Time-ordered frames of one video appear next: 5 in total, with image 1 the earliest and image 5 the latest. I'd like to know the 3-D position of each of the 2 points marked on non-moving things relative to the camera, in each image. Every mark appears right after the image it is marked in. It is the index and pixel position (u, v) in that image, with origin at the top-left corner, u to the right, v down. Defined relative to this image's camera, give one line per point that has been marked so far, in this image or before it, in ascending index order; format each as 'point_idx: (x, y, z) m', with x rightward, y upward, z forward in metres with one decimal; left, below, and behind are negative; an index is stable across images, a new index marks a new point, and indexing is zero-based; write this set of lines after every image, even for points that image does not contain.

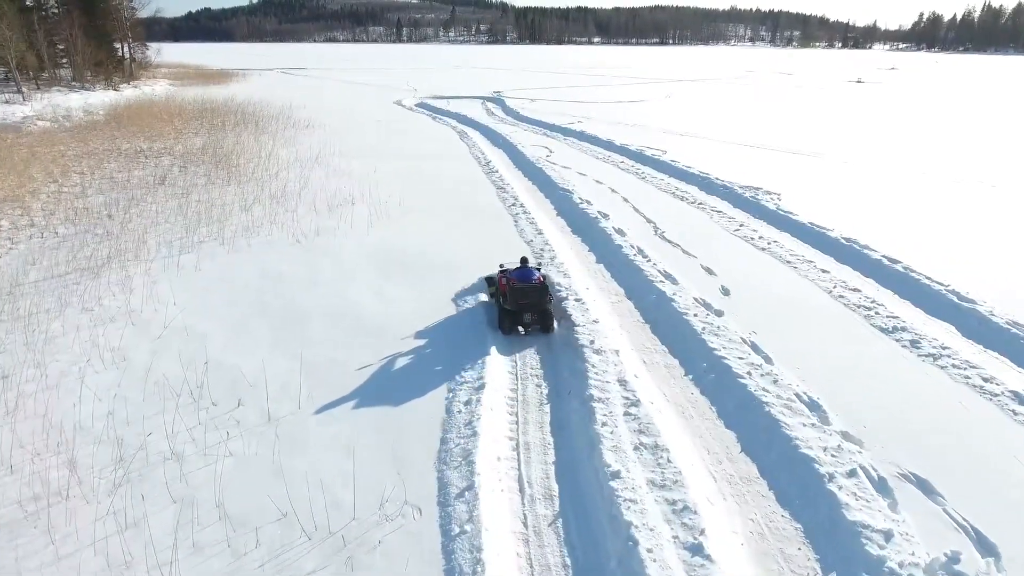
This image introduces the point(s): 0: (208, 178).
0: (-6.3, +2.3, +12.8) m
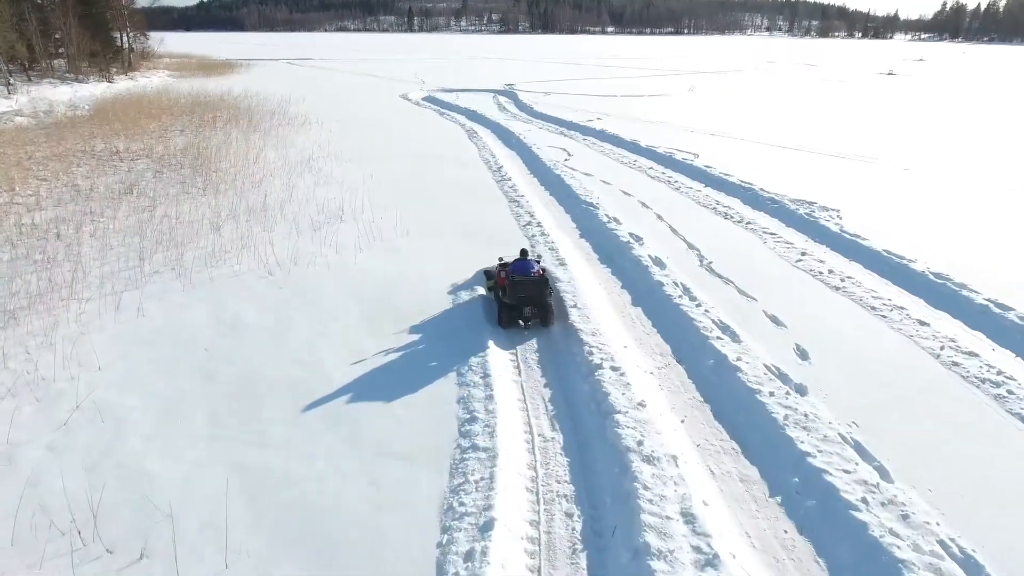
0: (-6.0, +1.8, +11.3) m
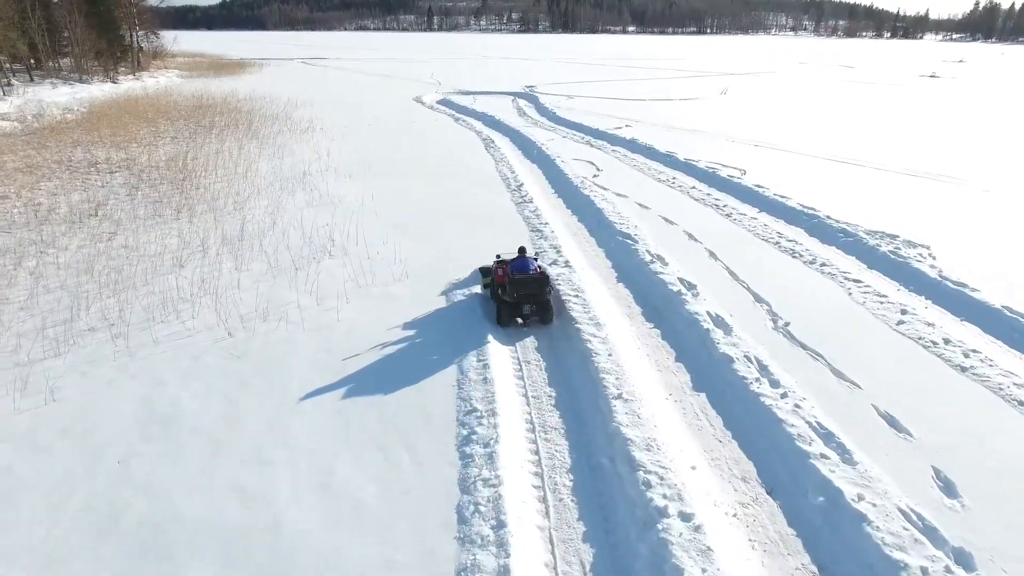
0: (-5.7, +1.3, +9.9) m
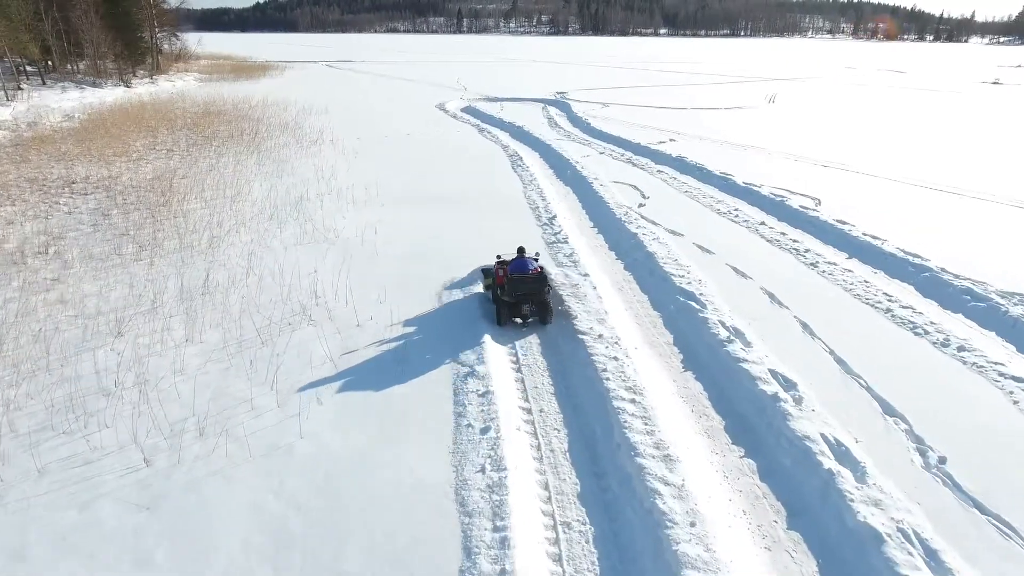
0: (-5.3, +0.6, +8.3) m
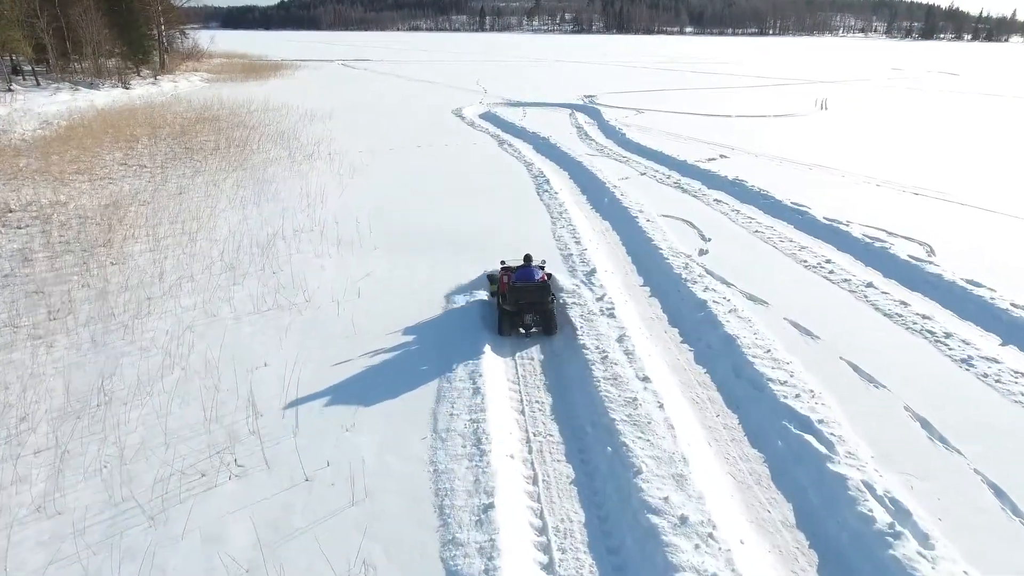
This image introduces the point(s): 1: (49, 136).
0: (-5.0, -0.2, +6.3) m
1: (-11.1, +3.7, +15.1) m
